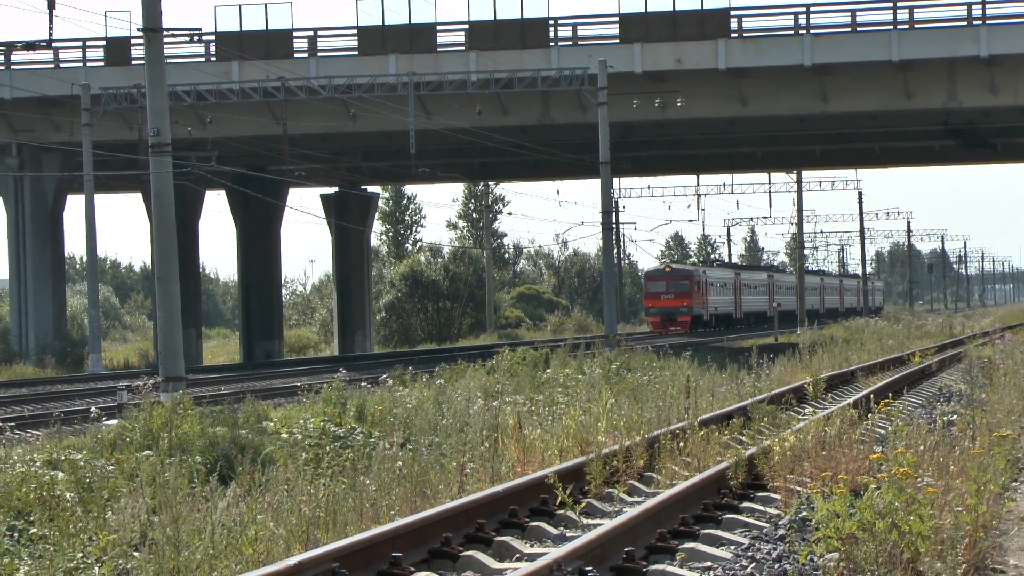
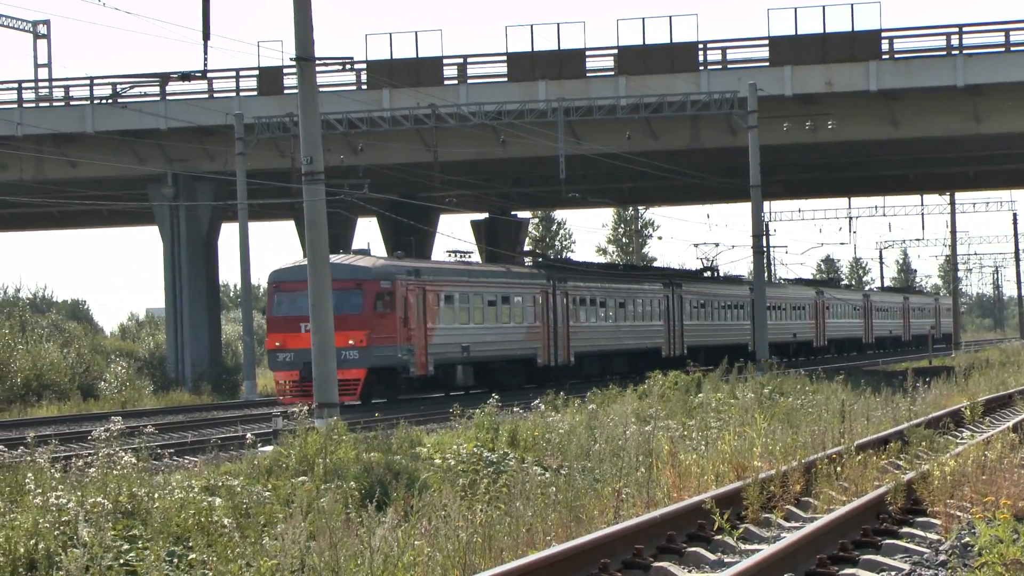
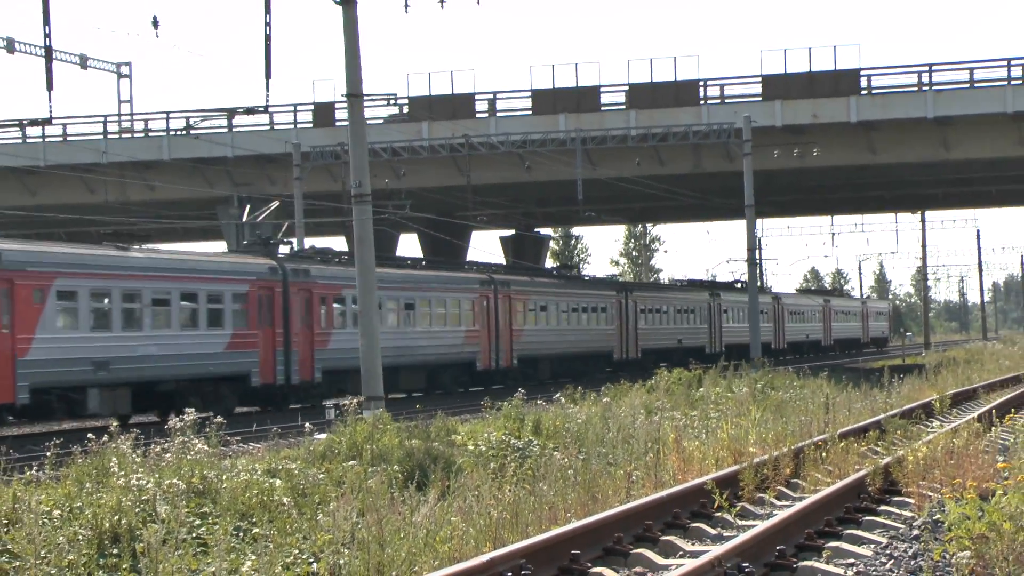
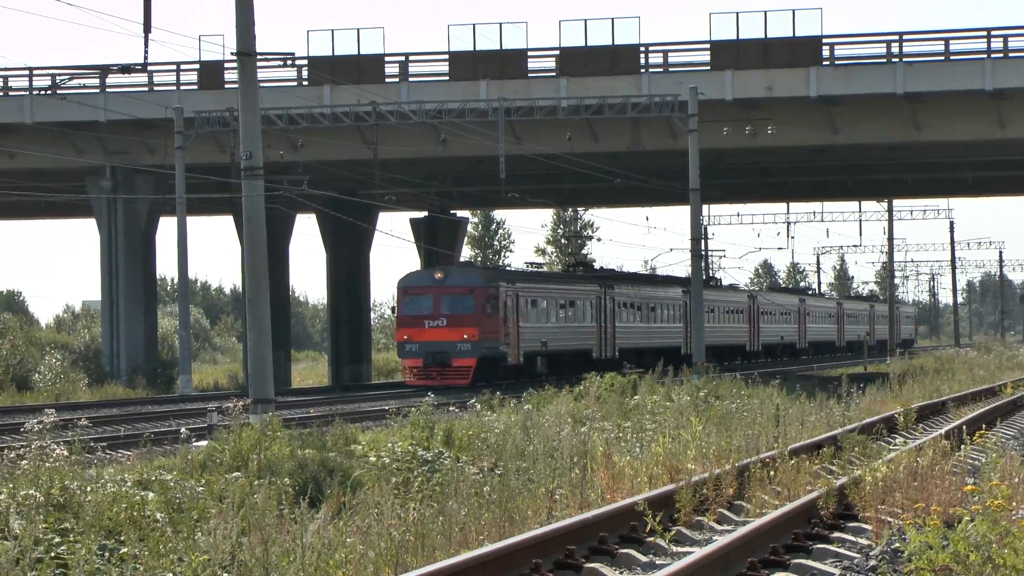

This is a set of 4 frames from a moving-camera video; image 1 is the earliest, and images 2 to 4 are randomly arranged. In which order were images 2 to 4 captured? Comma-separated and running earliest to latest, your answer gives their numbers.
4, 2, 3
